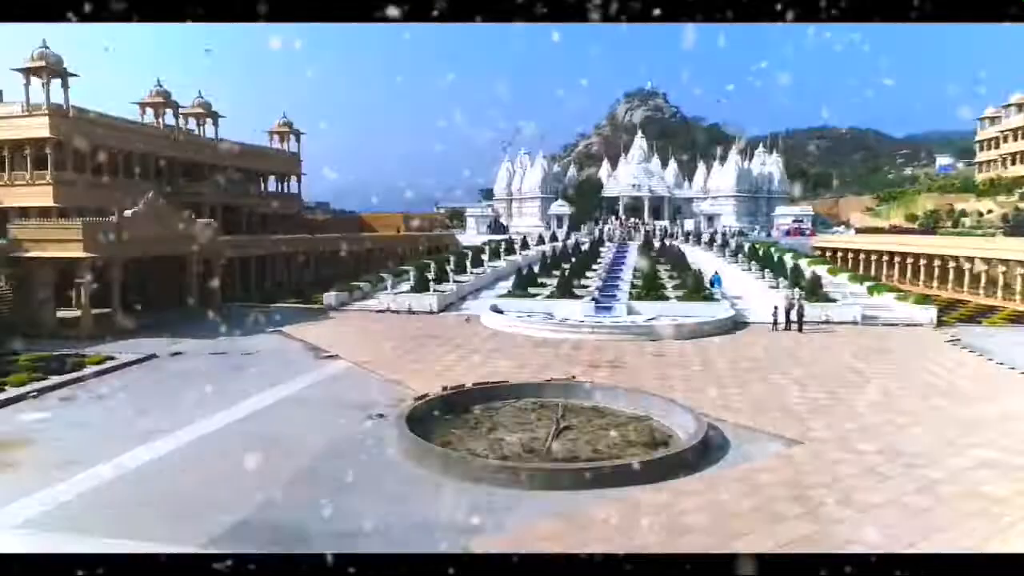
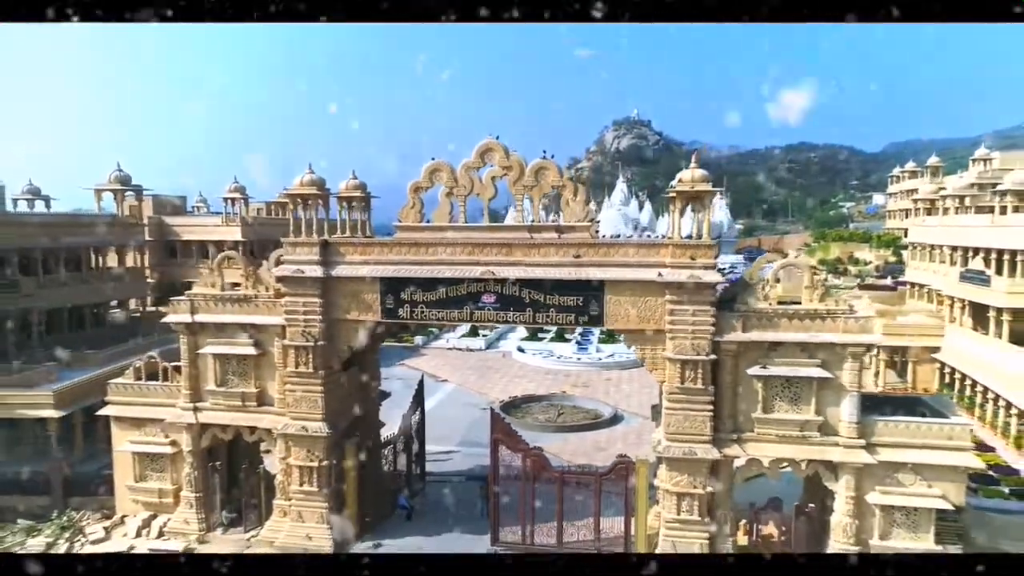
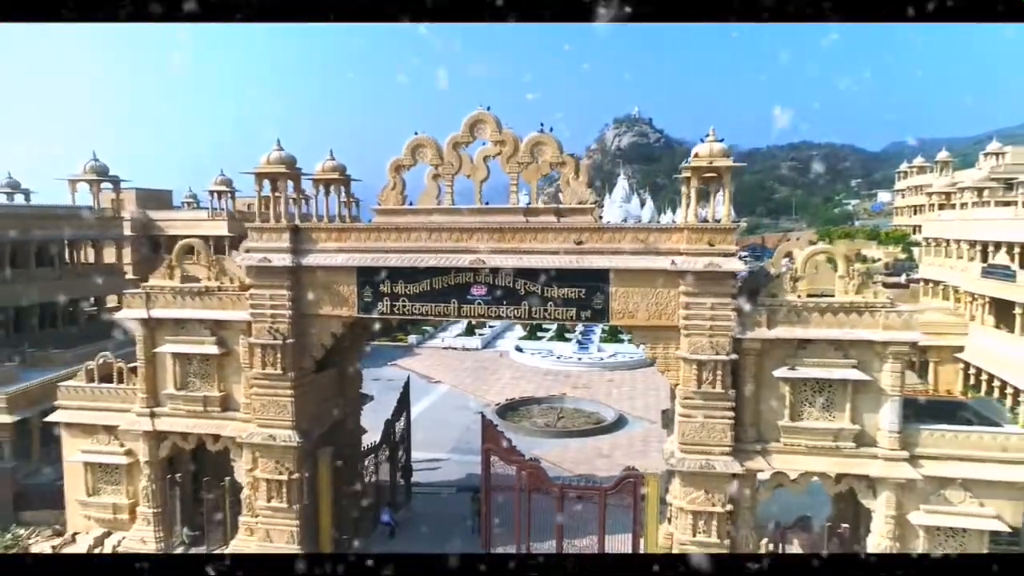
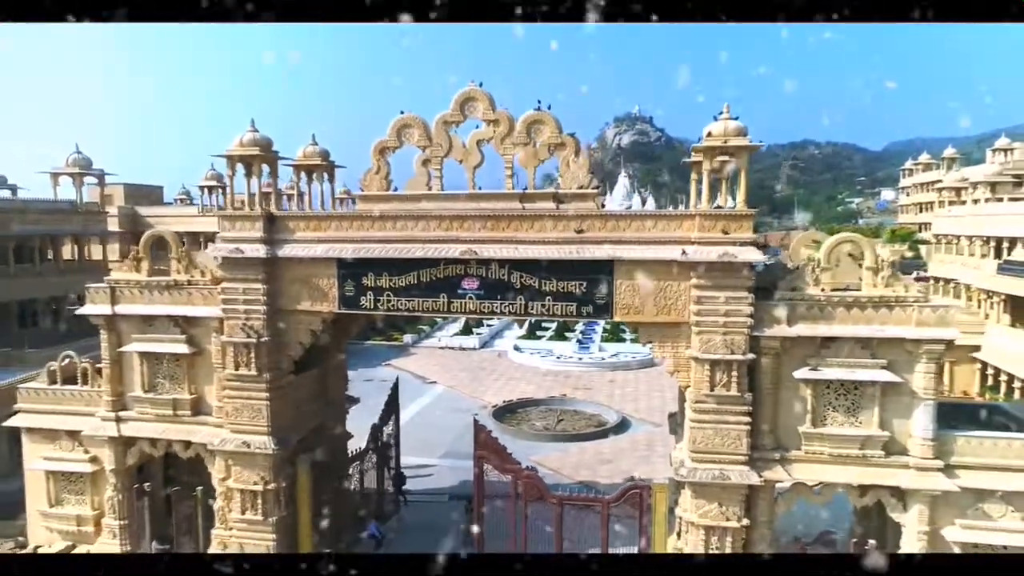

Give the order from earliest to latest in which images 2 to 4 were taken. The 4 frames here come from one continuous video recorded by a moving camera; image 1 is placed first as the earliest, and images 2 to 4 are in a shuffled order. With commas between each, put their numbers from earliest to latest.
4, 3, 2
